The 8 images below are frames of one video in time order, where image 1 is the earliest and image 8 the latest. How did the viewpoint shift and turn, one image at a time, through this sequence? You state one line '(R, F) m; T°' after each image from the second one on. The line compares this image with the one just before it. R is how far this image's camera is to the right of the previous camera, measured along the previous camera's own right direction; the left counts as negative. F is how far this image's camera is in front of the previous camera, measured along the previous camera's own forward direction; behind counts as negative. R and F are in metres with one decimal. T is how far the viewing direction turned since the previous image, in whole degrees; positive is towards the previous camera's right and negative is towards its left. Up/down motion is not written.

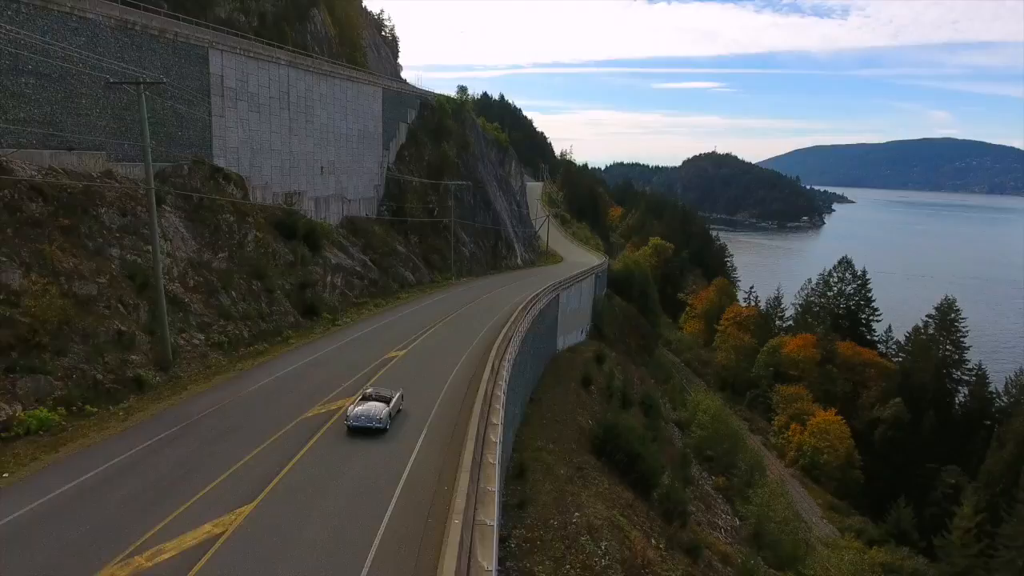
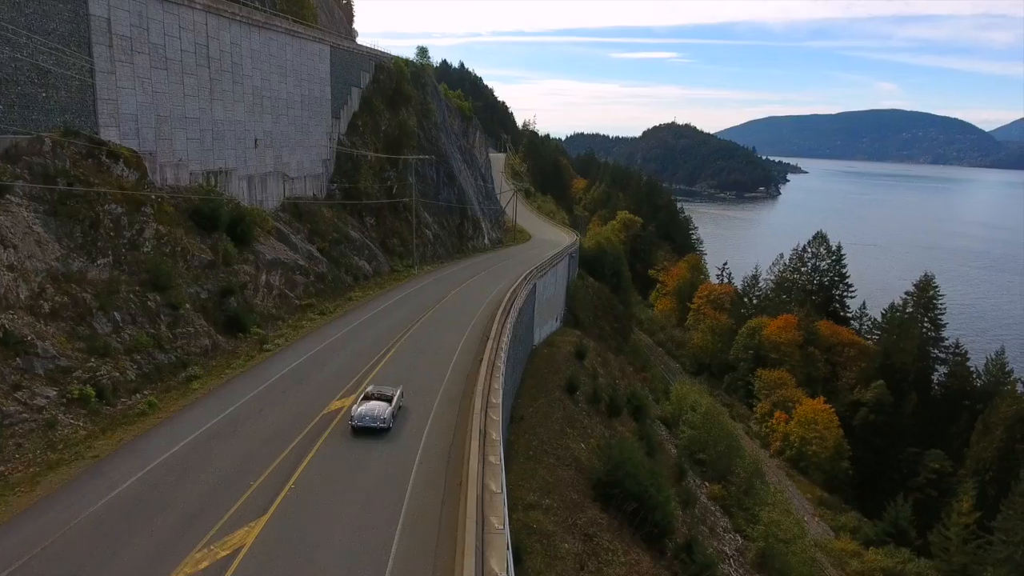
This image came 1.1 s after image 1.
(-0.7, +6.2) m; +3°
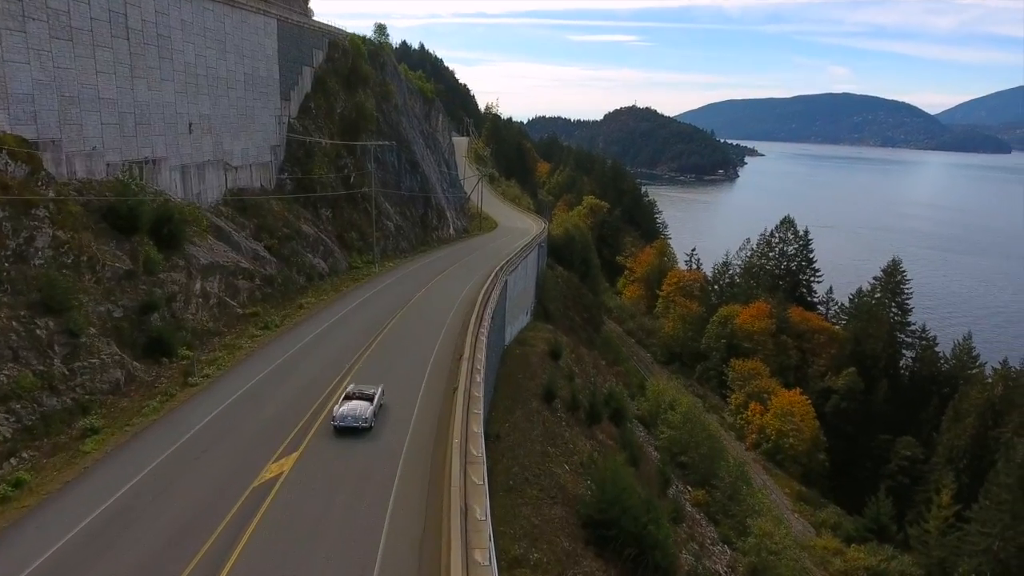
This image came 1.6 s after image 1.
(-0.4, +3.4) m; +3°
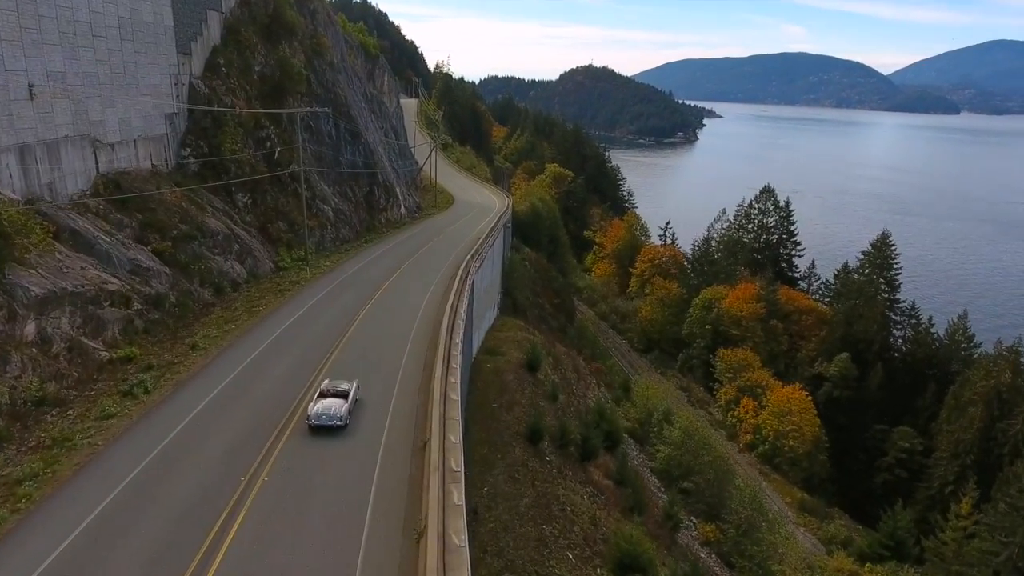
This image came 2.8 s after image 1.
(-0.8, +8.0) m; +4°
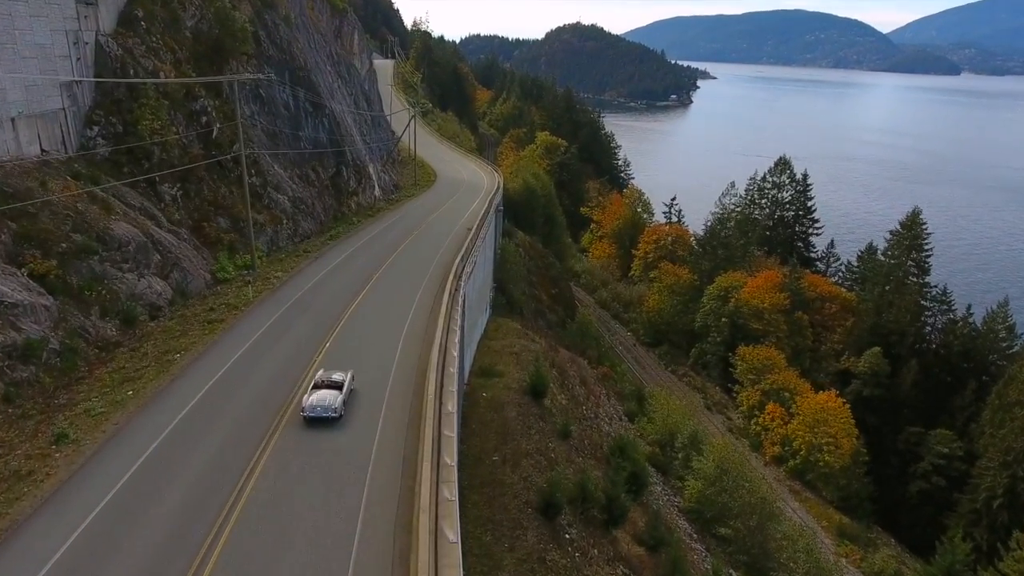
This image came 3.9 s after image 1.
(-0.8, +7.0) m; +2°
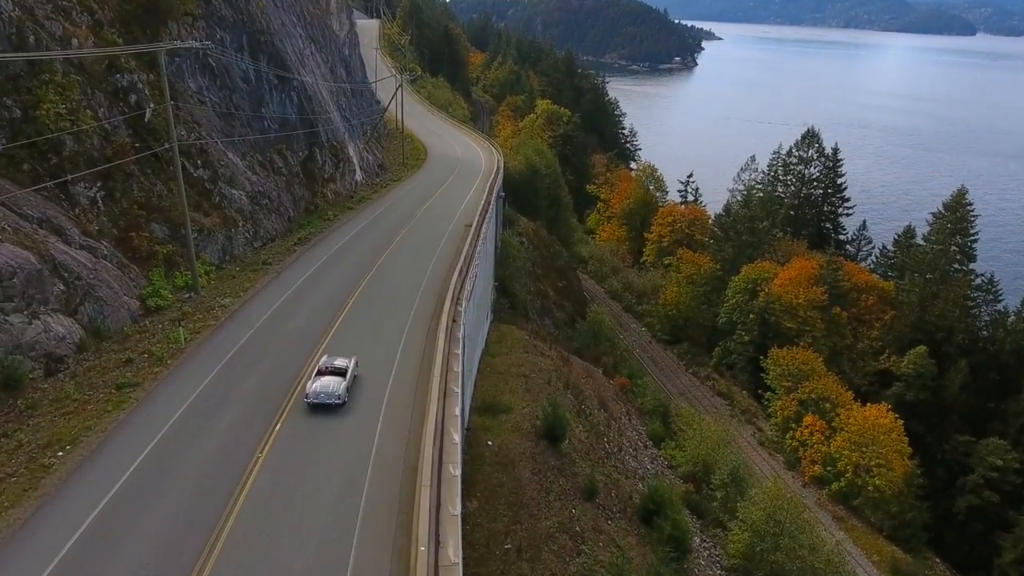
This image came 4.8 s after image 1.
(-0.6, +6.0) m; +1°
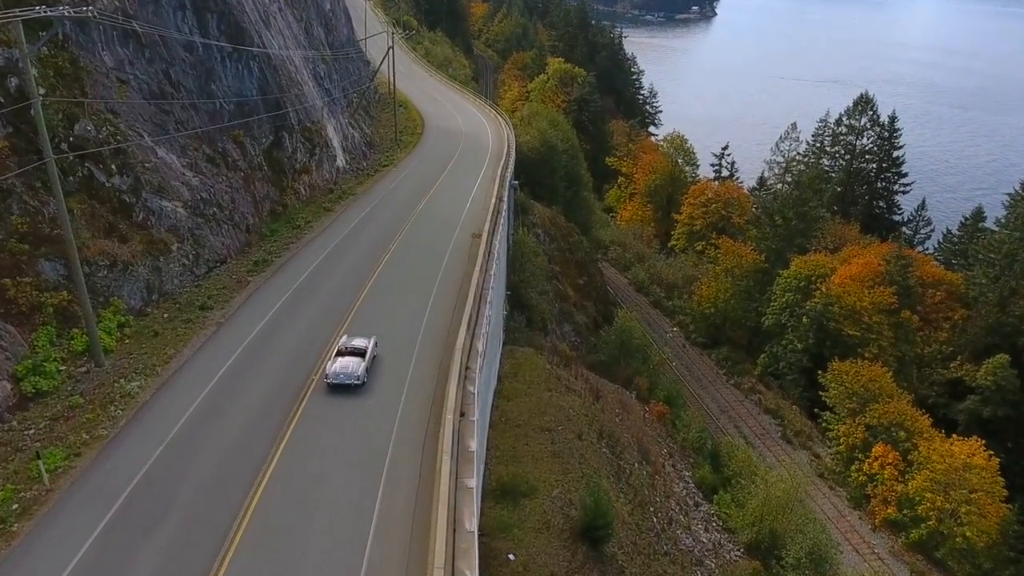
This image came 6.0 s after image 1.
(-0.7, +6.8) m; 0°
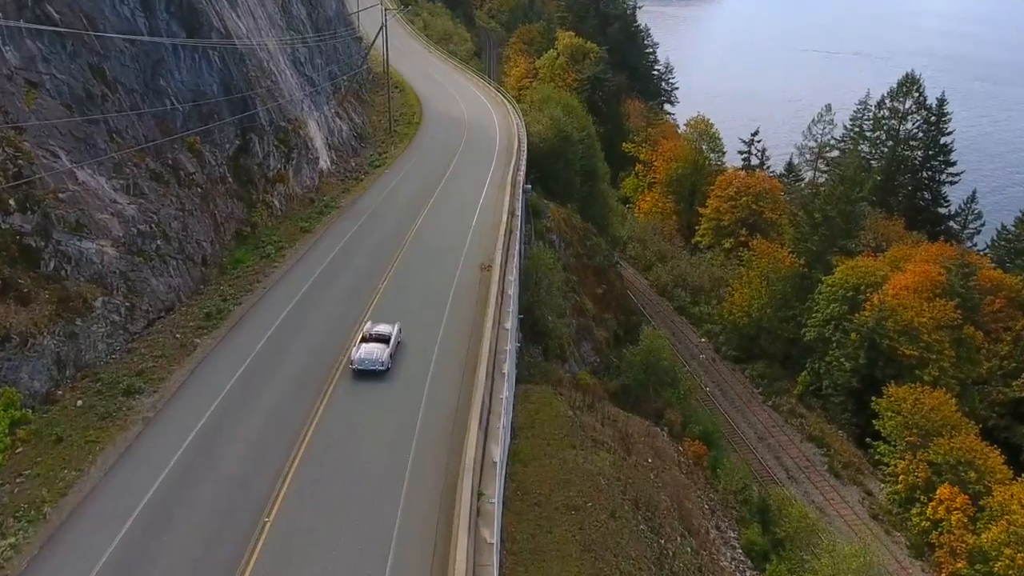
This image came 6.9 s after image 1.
(-0.5, +4.7) m; 0°
